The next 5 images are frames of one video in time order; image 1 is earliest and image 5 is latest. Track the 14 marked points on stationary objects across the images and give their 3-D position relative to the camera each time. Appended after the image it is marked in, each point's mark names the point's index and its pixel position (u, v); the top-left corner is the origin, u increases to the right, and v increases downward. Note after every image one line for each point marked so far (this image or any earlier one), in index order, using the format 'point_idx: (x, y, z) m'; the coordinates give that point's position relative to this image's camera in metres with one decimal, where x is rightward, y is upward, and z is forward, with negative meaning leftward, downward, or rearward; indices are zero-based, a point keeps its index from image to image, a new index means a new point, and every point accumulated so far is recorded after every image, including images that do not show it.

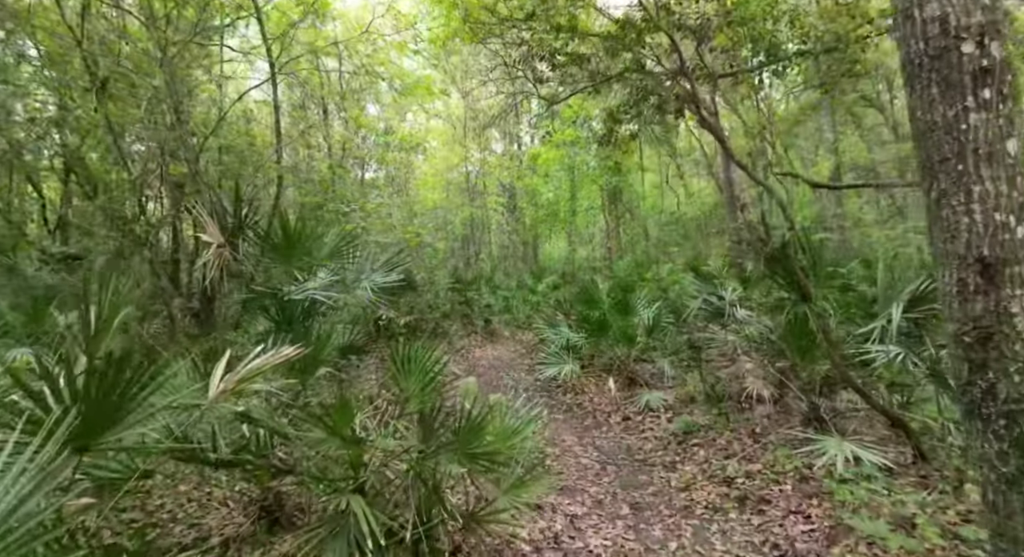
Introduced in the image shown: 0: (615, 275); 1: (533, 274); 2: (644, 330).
0: (+2.3, +0.1, +11.7) m
1: (+0.6, +0.1, +15.4) m
2: (+1.6, -0.6, +6.1) m
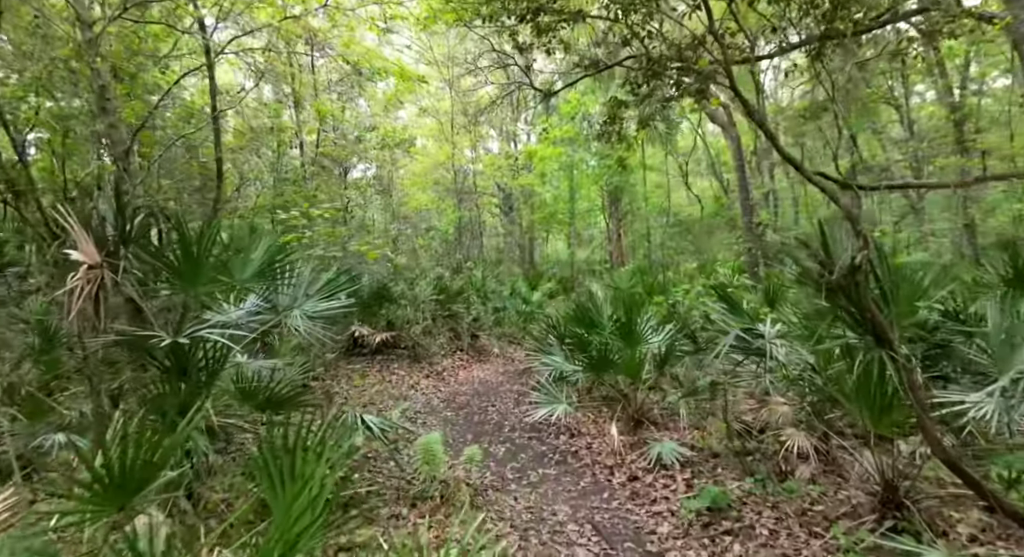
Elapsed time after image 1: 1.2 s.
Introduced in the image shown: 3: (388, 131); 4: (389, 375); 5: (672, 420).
0: (+2.2, -0.1, +10.6) m
1: (+0.4, -0.1, +14.3) m
2: (+1.4, -0.8, +5.1) m
3: (-3.0, +3.6, +12.5) m
4: (-1.9, -1.5, +7.9) m
5: (+1.6, -1.5, +5.3) m
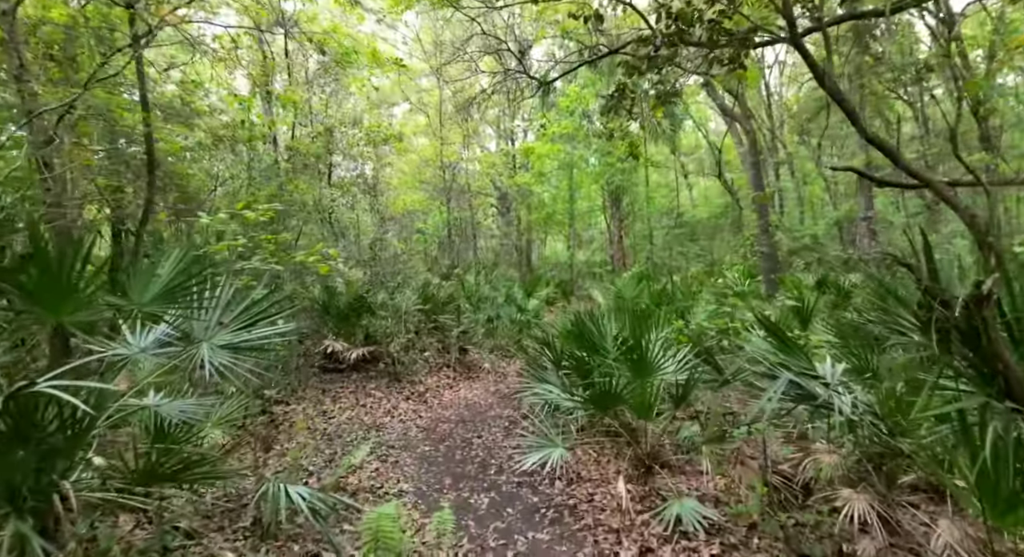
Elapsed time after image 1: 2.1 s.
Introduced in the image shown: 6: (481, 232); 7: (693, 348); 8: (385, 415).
0: (+2.0, -0.2, +9.7) m
1: (+0.3, -0.2, +13.4) m
2: (+1.3, -0.9, +4.2) m
3: (-3.1, +3.4, +11.6) m
4: (-2.0, -1.6, +7.0) m
5: (+1.5, -1.6, +4.4) m
6: (-1.2, +1.8, +19.8) m
7: (+1.6, -0.6, +4.5) m
8: (-1.6, -1.7, +6.5) m
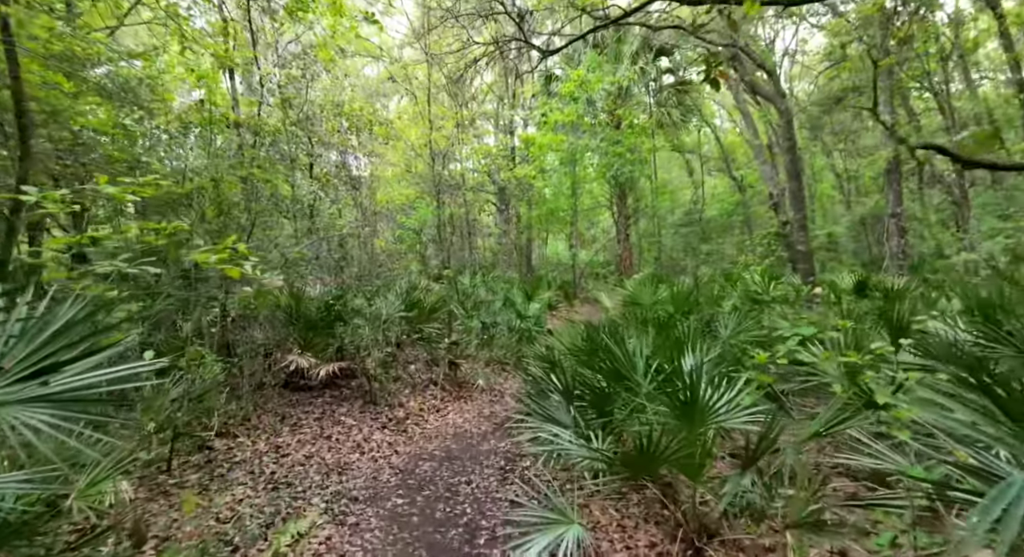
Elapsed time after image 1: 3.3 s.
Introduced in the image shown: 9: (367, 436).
0: (+2.0, -0.2, +8.5) m
1: (+0.3, -0.2, +12.2) m
2: (+1.2, -1.0, +2.9) m
3: (-3.2, +3.4, +10.4) m
4: (-2.0, -1.7, +5.8) m
5: (+1.5, -1.6, +3.2) m
6: (-1.2, +1.8, +18.6) m
7: (+1.5, -0.6, +3.3) m
8: (-1.6, -1.8, +5.3) m
9: (-1.6, -1.7, +5.6) m
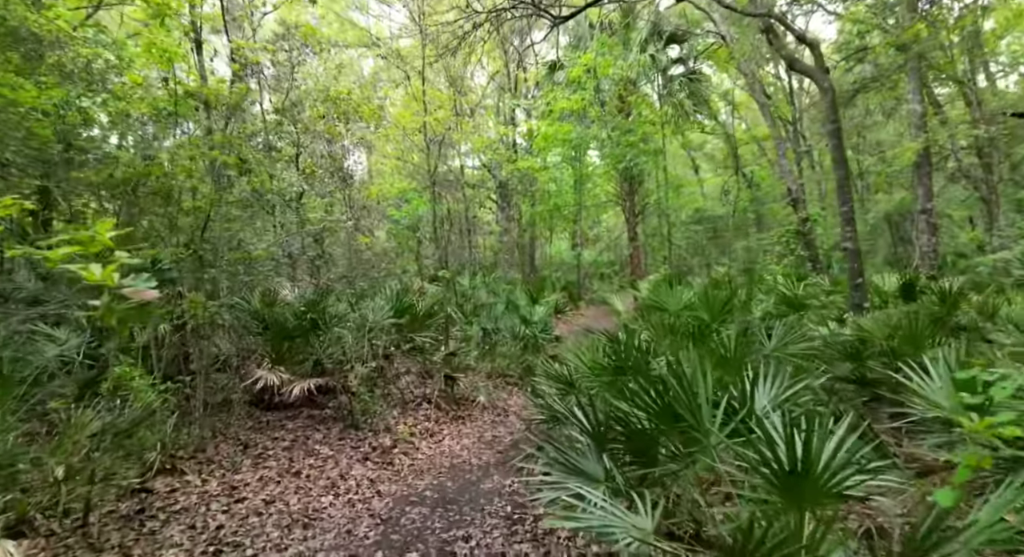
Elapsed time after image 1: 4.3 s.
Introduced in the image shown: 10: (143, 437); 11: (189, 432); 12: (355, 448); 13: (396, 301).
0: (+2.1, -0.3, +7.5) m
1: (+0.3, -0.3, +11.2) m
2: (+1.3, -1.0, +2.0) m
3: (-3.1, +3.4, +9.4) m
4: (-2.0, -1.7, +4.8) m
5: (+1.6, -1.7, +2.3) m
6: (-1.2, +1.7, +17.6) m
7: (+1.6, -0.7, +2.3) m
8: (-1.6, -1.8, +4.3) m
9: (-1.5, -1.7, +4.7) m
10: (-2.9, -1.2, +4.1) m
11: (-3.0, -1.4, +4.8) m
12: (-1.5, -1.7, +5.1) m
13: (-1.5, -0.4, +6.7) m
